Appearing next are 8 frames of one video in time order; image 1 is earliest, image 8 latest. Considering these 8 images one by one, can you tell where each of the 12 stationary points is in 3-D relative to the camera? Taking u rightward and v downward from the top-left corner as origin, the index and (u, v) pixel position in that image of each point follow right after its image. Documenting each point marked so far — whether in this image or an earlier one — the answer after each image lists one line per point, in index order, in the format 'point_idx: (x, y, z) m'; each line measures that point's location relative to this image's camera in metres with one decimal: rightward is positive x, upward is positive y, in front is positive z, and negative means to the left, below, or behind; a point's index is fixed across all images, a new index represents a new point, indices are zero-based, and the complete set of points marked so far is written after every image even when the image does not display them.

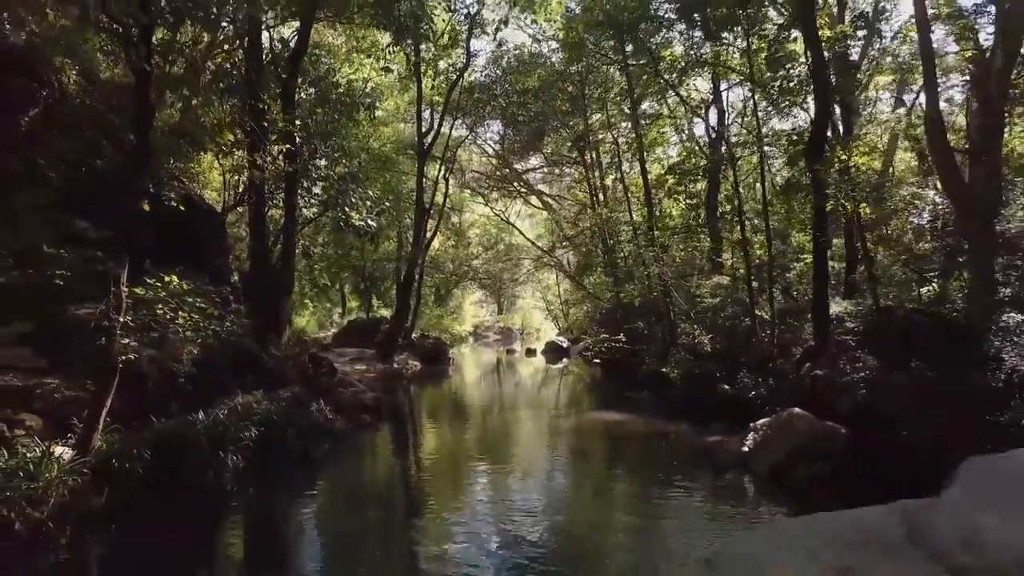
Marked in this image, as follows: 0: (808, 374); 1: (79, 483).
0: (+4.6, -1.3, +10.9) m
1: (-4.2, -1.9, +6.7) m
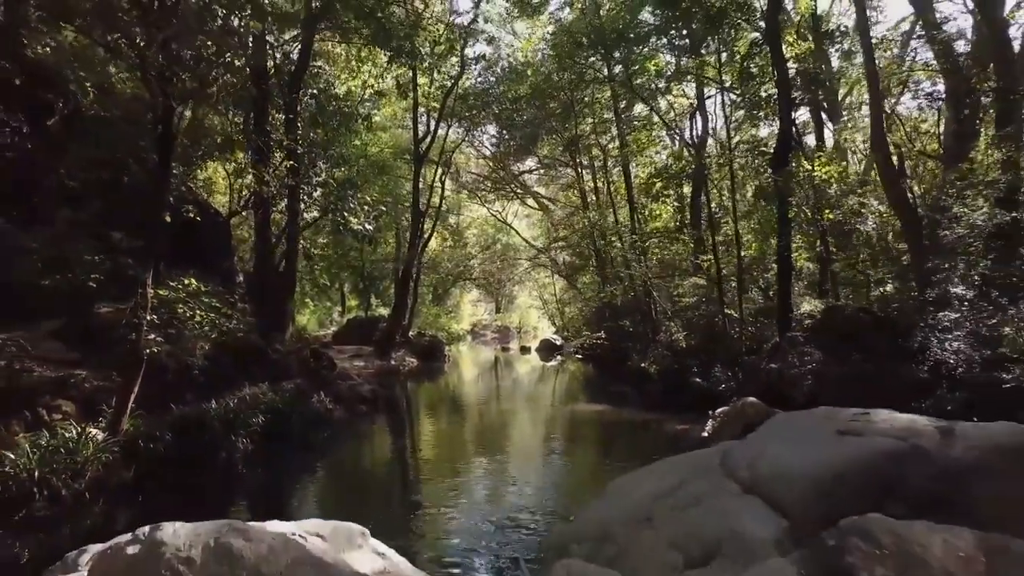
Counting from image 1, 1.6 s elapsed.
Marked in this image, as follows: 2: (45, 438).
0: (+4.3, -1.3, +11.9) m
1: (-4.5, -1.9, +7.7) m
2: (-5.0, -1.6, +7.3) m
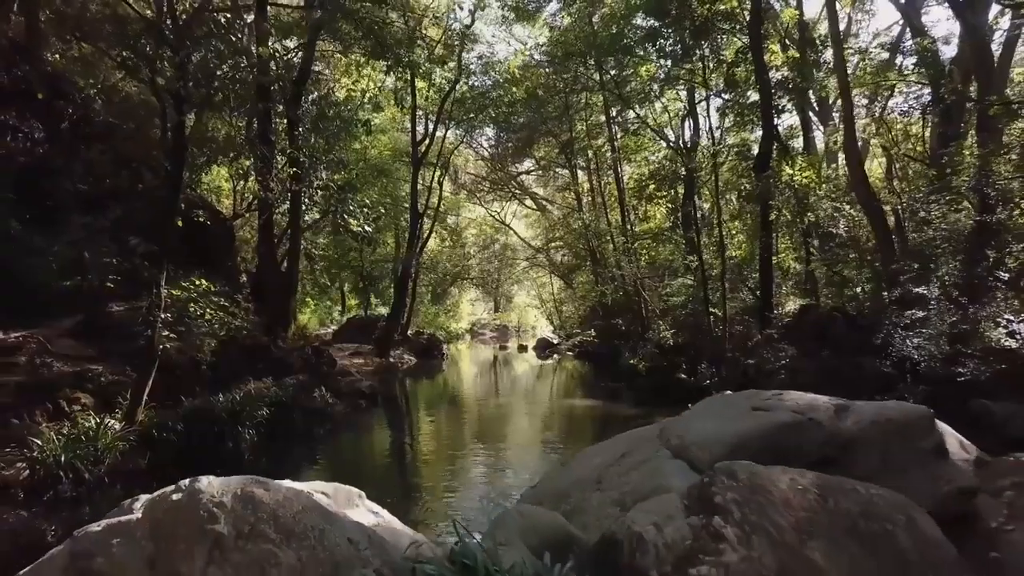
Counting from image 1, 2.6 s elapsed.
0: (+4.2, -1.3, +12.5) m
1: (-4.6, -1.9, +8.3) m
2: (-5.1, -1.6, +7.9) m
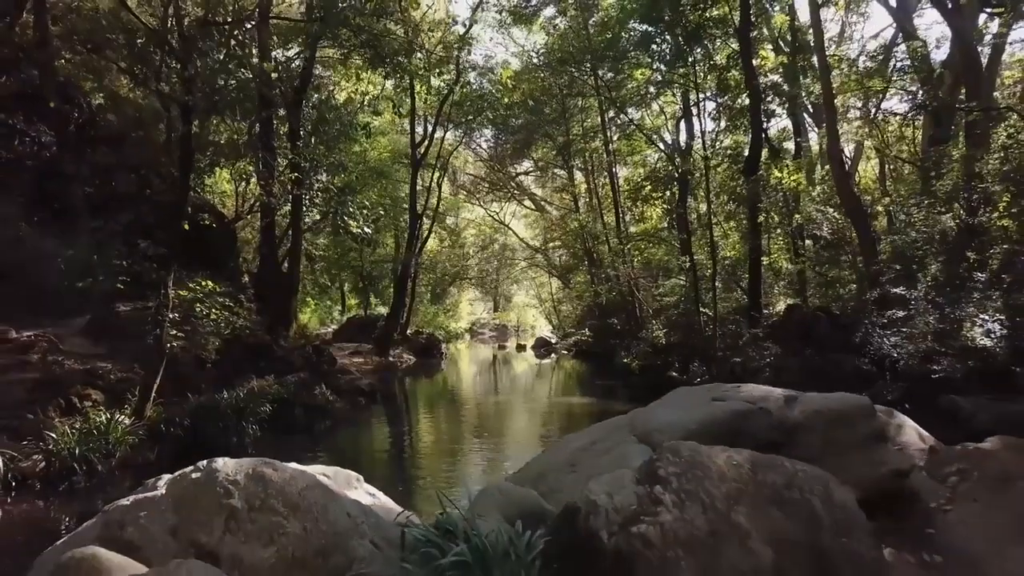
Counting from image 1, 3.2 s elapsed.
0: (+4.1, -1.4, +12.9) m
1: (-4.7, -1.9, +8.6) m
2: (-5.2, -1.6, +8.3) m
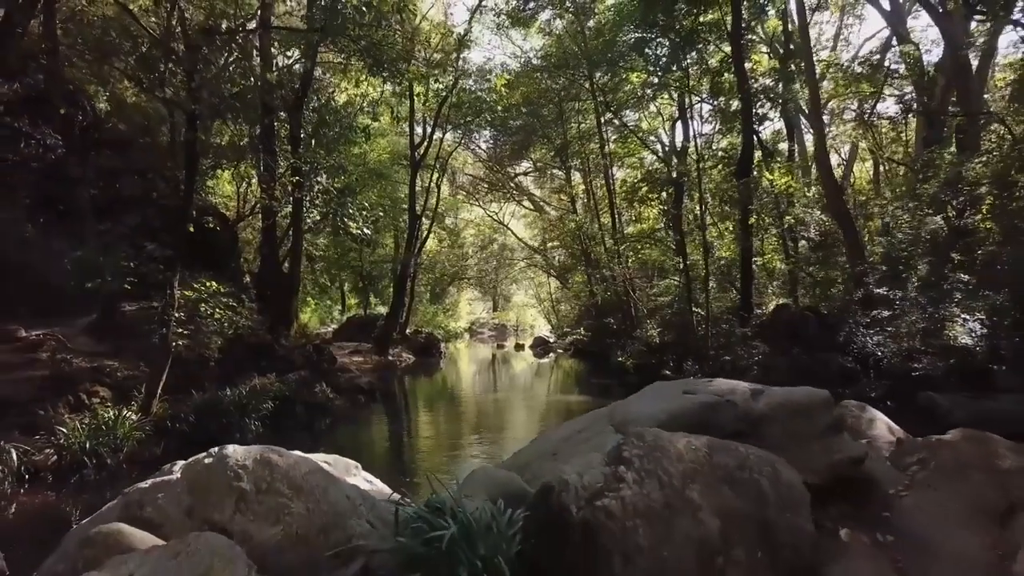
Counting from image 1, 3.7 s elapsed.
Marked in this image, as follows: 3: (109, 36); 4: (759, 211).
0: (+4.0, -1.4, +13.2) m
1: (-4.8, -1.9, +8.9) m
2: (-5.3, -1.7, +8.6) m
3: (-6.5, +4.0, +11.0) m
4: (+5.1, +1.6, +14.3) m
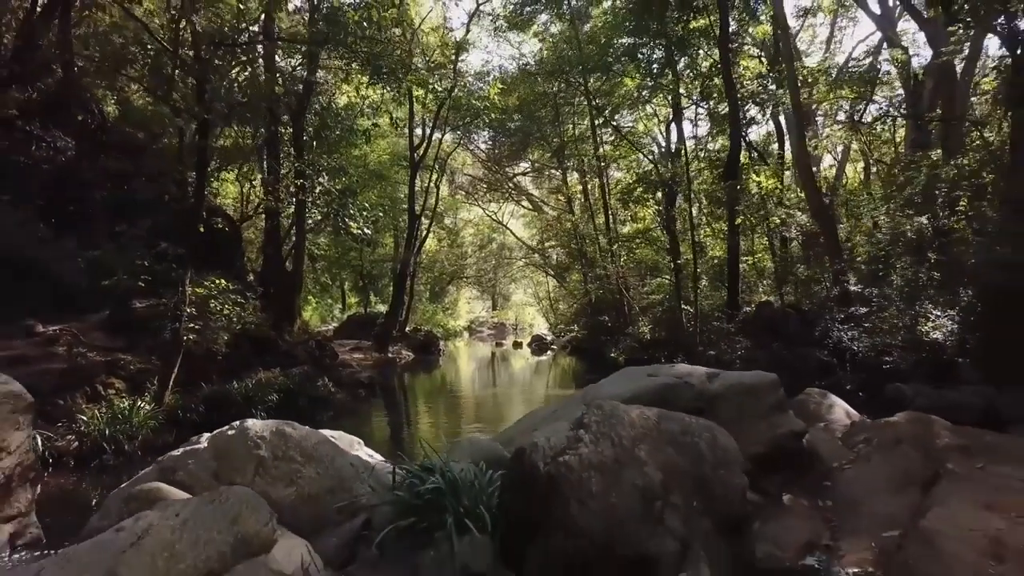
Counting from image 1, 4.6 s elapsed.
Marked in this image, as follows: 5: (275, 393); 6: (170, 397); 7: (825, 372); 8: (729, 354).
0: (+3.9, -1.3, +13.7) m
1: (-4.9, -1.9, +9.5) m
2: (-5.4, -1.6, +9.1) m
3: (-6.6, +4.1, +11.5) m
4: (+5.0, +1.7, +14.8) m
5: (-4.3, -1.9, +12.6) m
6: (-5.1, -1.6, +10.2) m
7: (+5.3, -1.4, +11.5) m
8: (+4.1, -1.2, +12.9) m
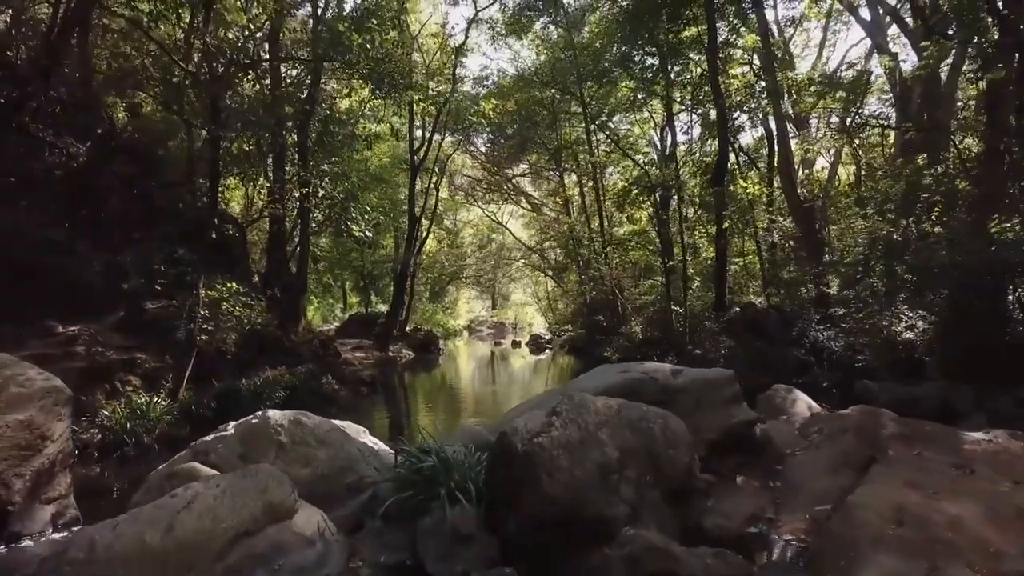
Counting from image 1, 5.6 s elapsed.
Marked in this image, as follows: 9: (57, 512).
0: (+3.8, -1.4, +14.3) m
1: (-5.0, -1.9, +10.1) m
2: (-5.5, -1.7, +9.7) m
3: (-6.7, +4.0, +12.2) m
4: (+4.9, +1.6, +15.5) m
5: (-4.4, -2.0, +13.2) m
6: (-5.2, -1.7, +10.9) m
7: (+5.2, -1.5, +12.1) m
8: (+4.0, -1.3, +13.6) m
9: (-3.9, -1.9, +5.9) m
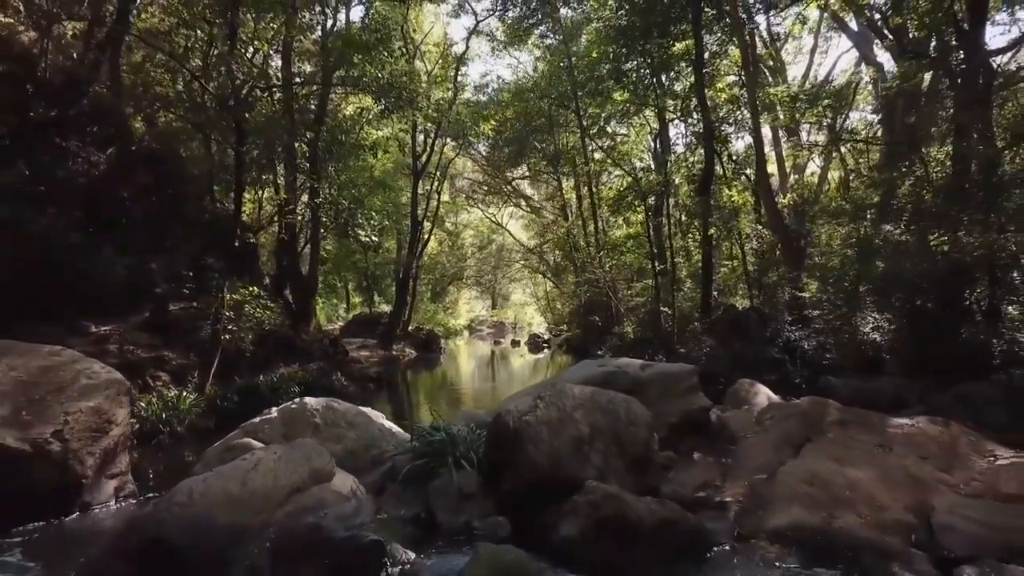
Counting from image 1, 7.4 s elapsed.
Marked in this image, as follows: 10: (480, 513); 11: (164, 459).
0: (+3.8, -1.4, +15.3) m
1: (-5.0, -2.0, +11.1) m
2: (-5.5, -1.7, +10.7) m
3: (-6.7, +4.0, +13.1) m
4: (+4.9, +1.5, +16.4) m
5: (-4.5, -2.0, +14.2) m
6: (-5.2, -1.7, +11.9) m
7: (+5.1, -1.5, +13.1) m
8: (+4.0, -1.4, +14.5) m
9: (-4.0, -2.0, +6.9) m
10: (-0.3, -1.9, +5.7) m
11: (-4.8, -2.4, +9.4) m
